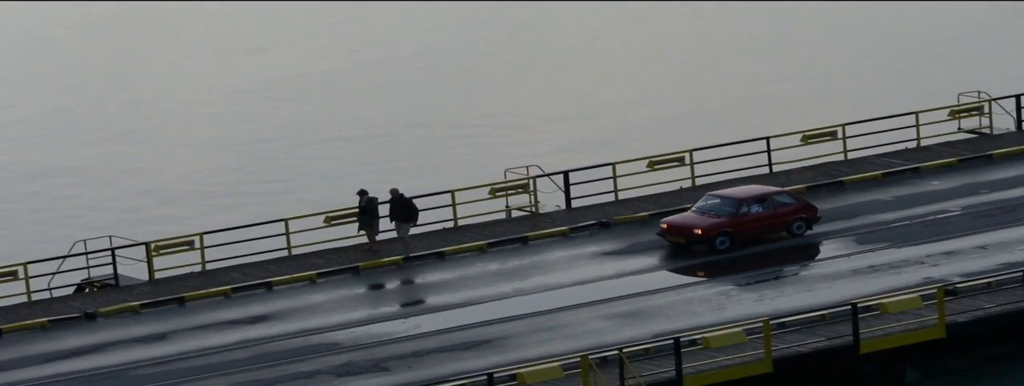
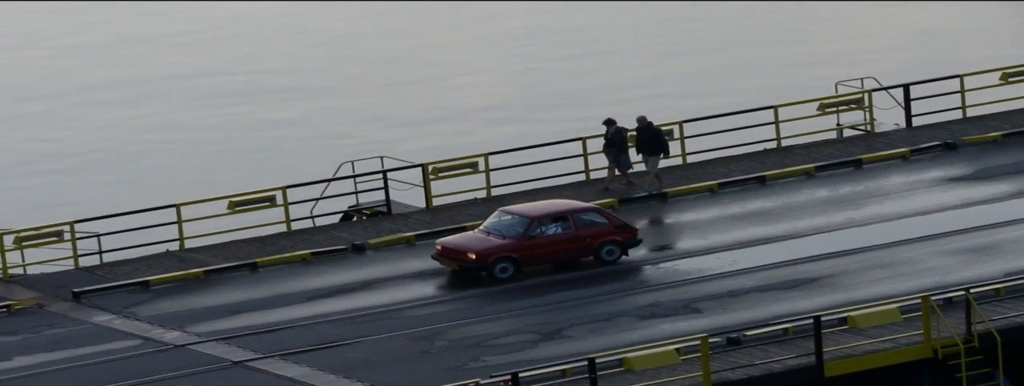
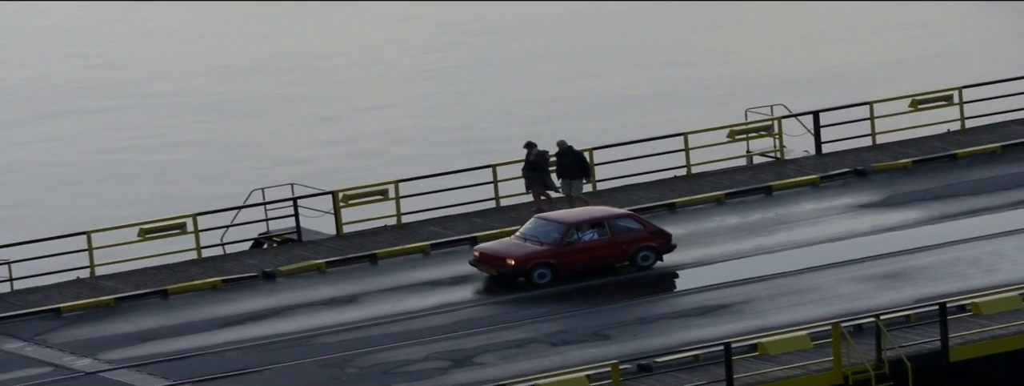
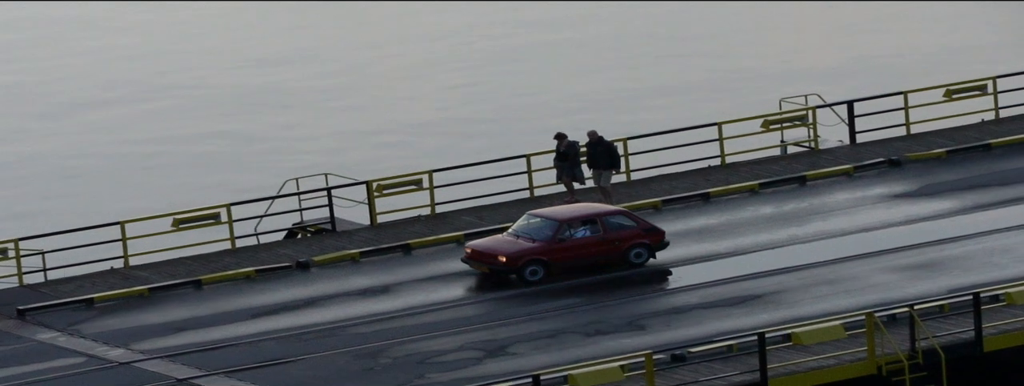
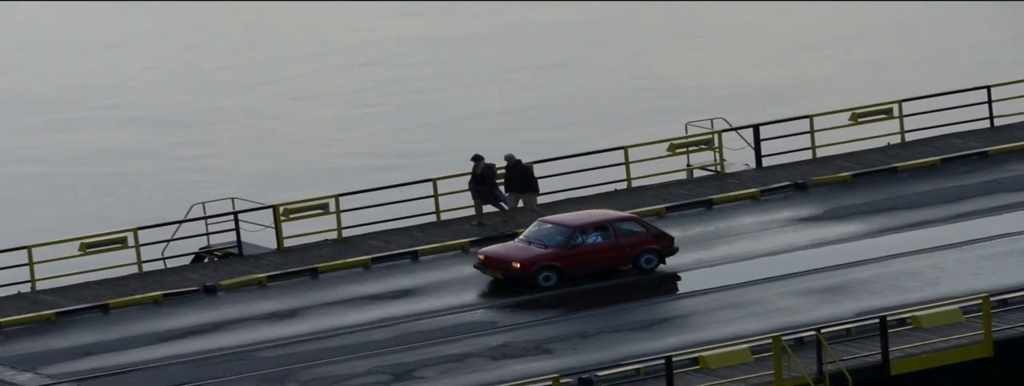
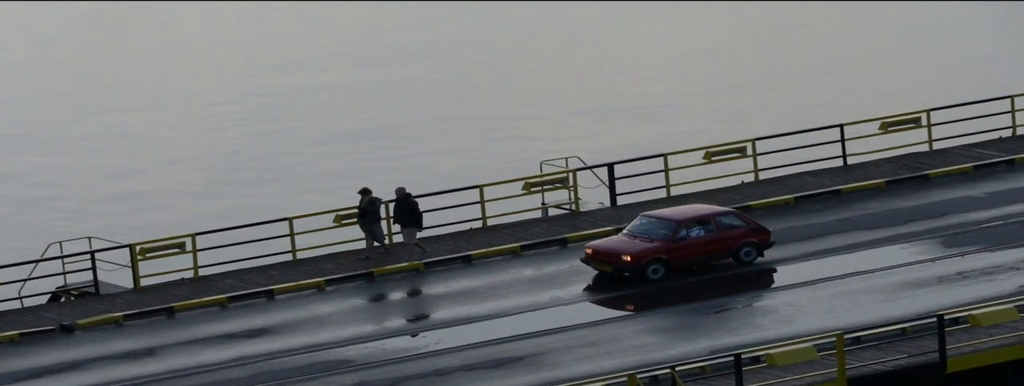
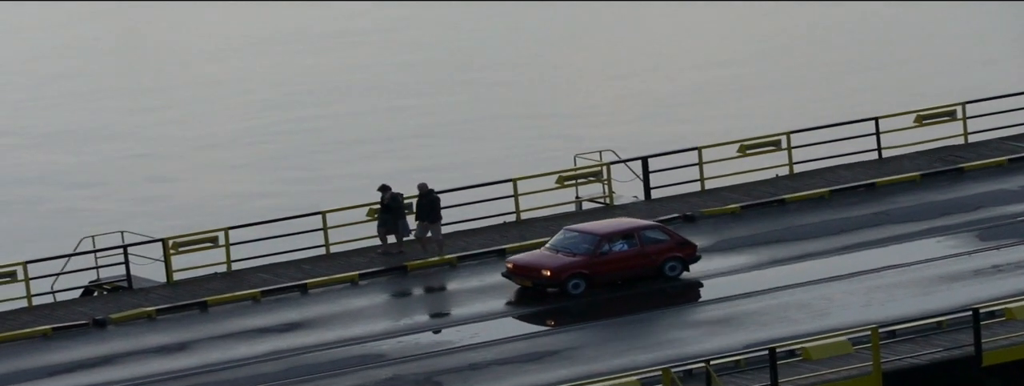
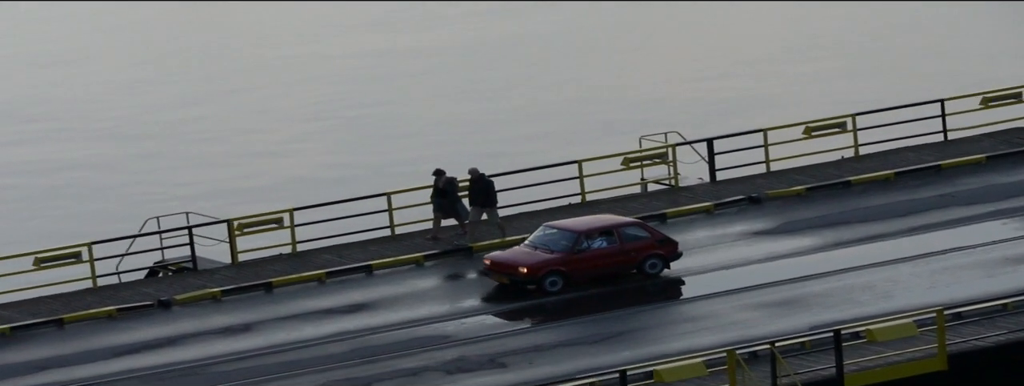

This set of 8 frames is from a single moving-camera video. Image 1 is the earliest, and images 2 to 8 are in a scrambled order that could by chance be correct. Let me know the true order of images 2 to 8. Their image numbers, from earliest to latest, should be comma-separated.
6, 7, 8, 5, 3, 4, 2
